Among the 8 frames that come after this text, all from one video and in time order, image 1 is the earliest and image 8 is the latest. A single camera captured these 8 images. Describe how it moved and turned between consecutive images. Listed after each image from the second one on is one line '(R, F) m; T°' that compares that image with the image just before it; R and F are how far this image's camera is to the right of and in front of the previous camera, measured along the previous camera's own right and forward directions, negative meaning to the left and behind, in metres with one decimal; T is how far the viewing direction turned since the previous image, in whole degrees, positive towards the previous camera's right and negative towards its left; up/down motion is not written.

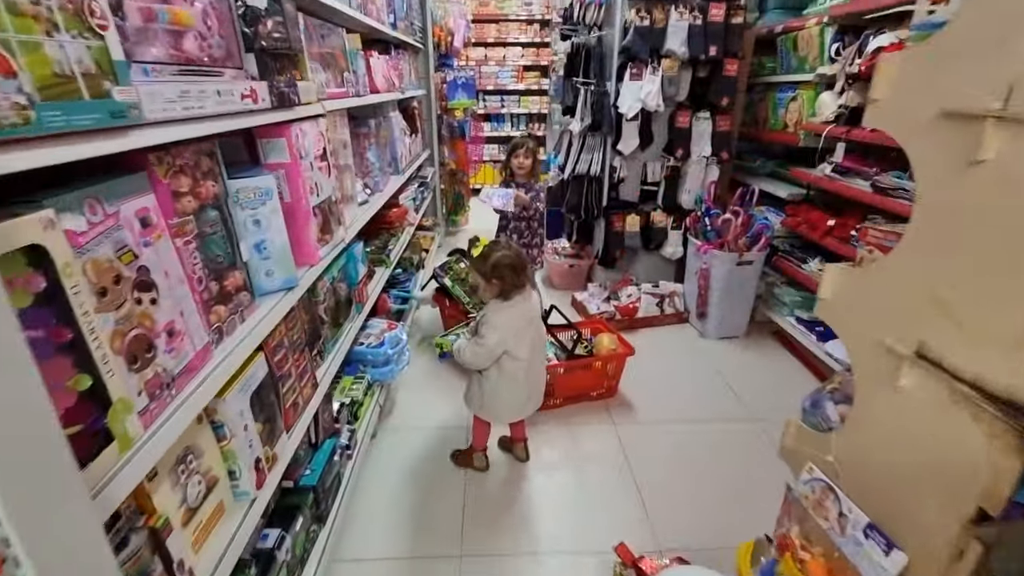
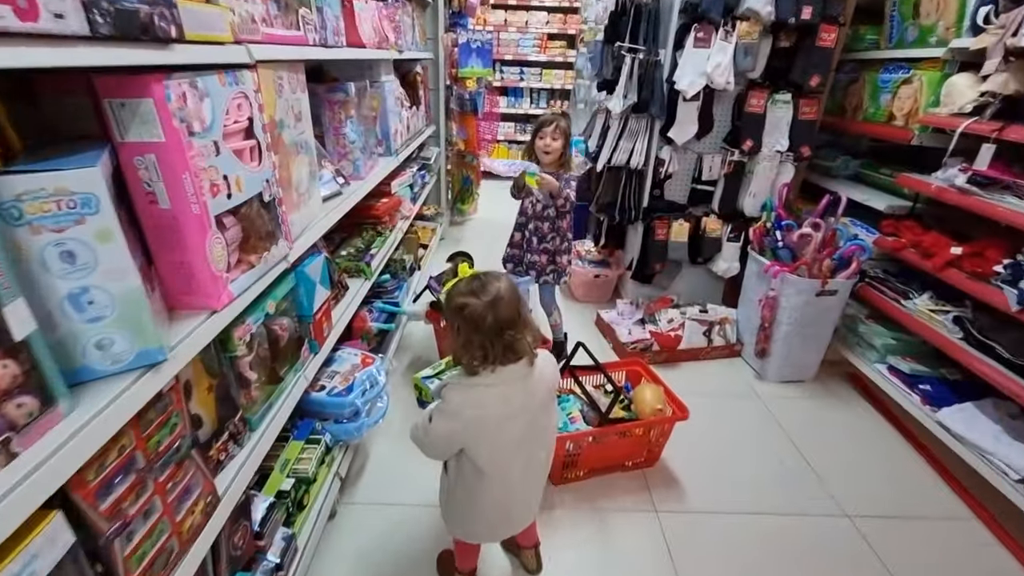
(0.0, +0.6) m; -1°
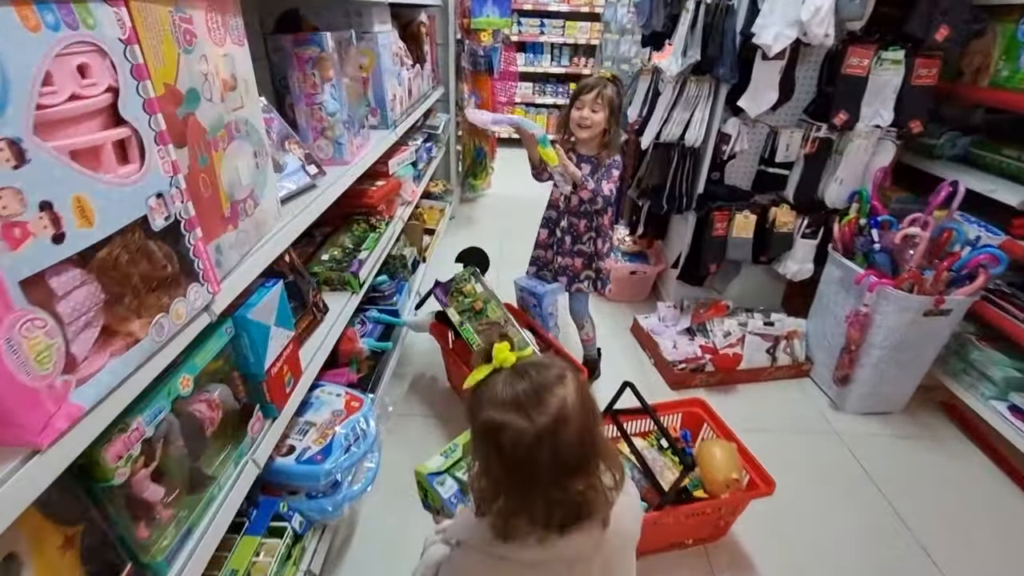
(-0.1, +0.4) m; -1°
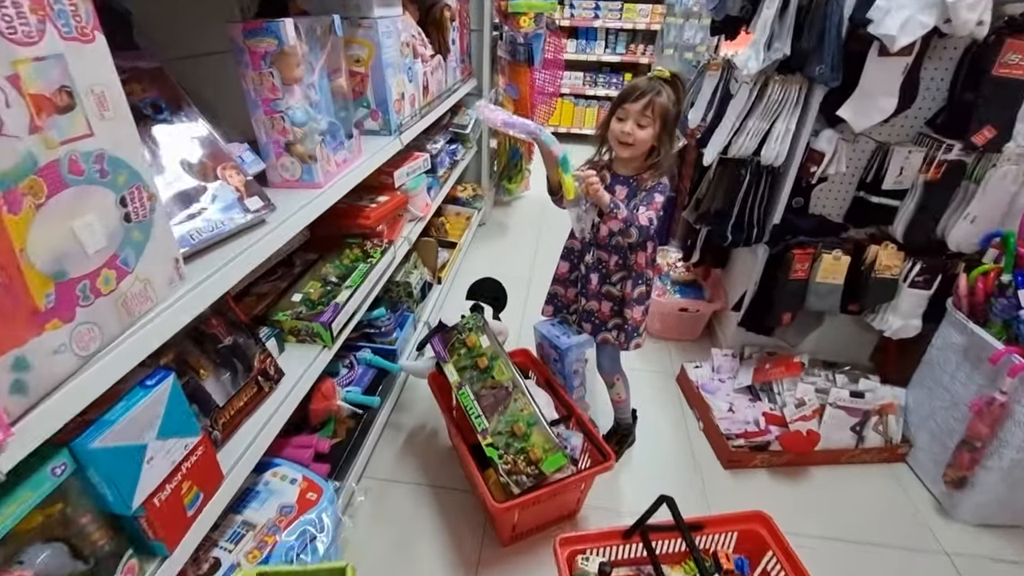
(+0.1, +0.4) m; -5°
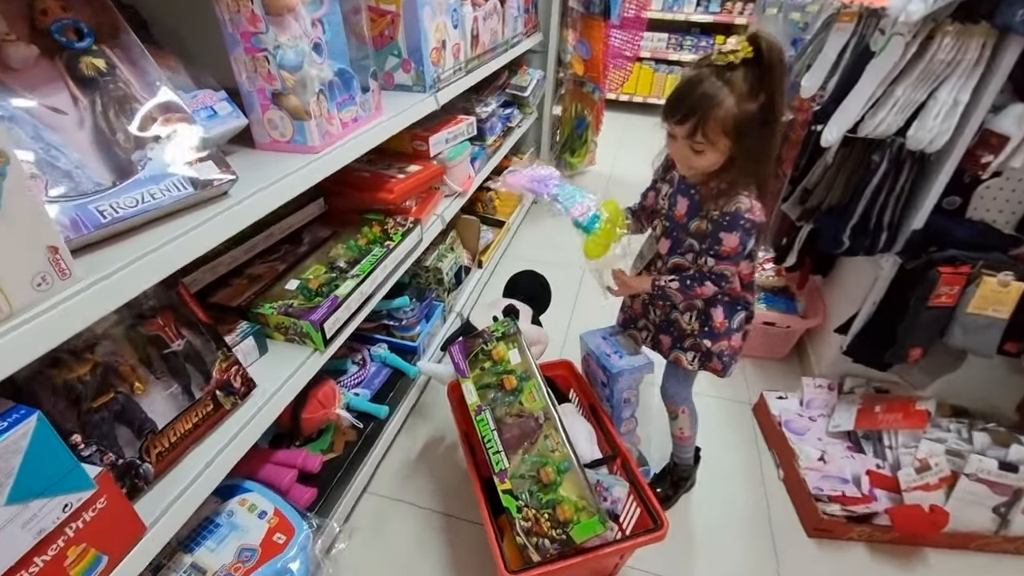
(0.0, +0.3) m; -7°
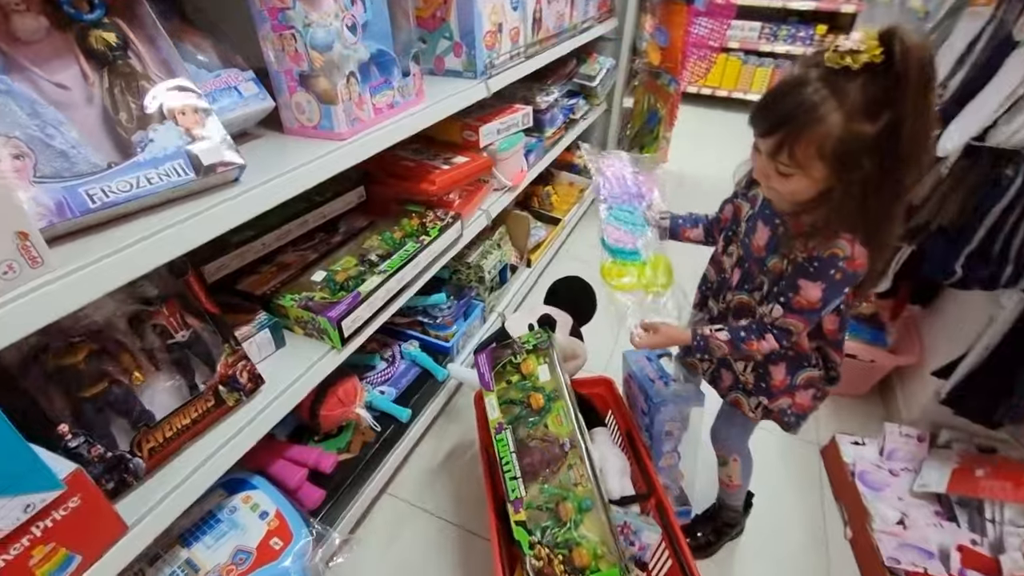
(+0.1, +0.1) m; -7°
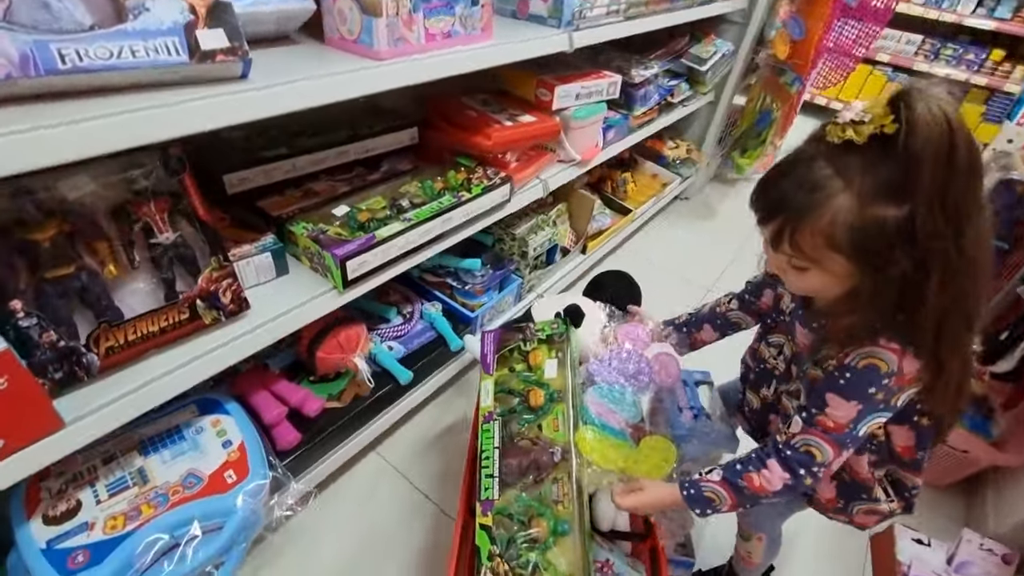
(+0.1, +0.1) m; -8°
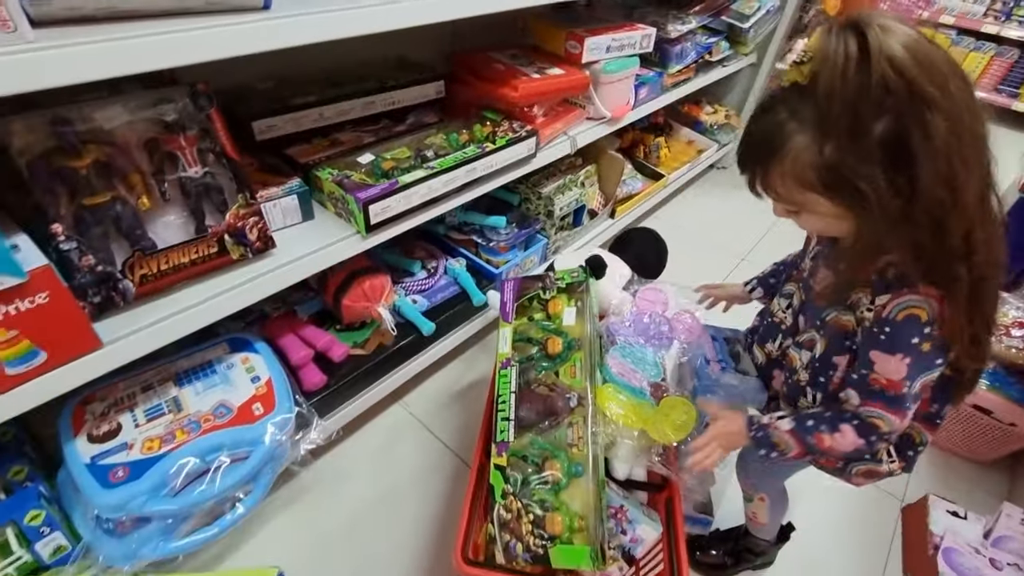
(0.0, 0.0) m; -4°
